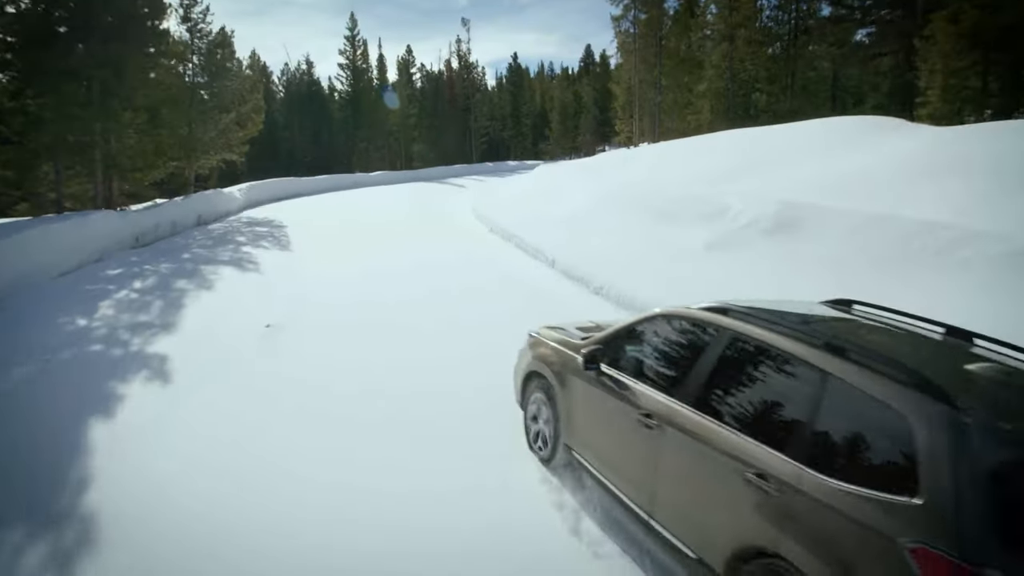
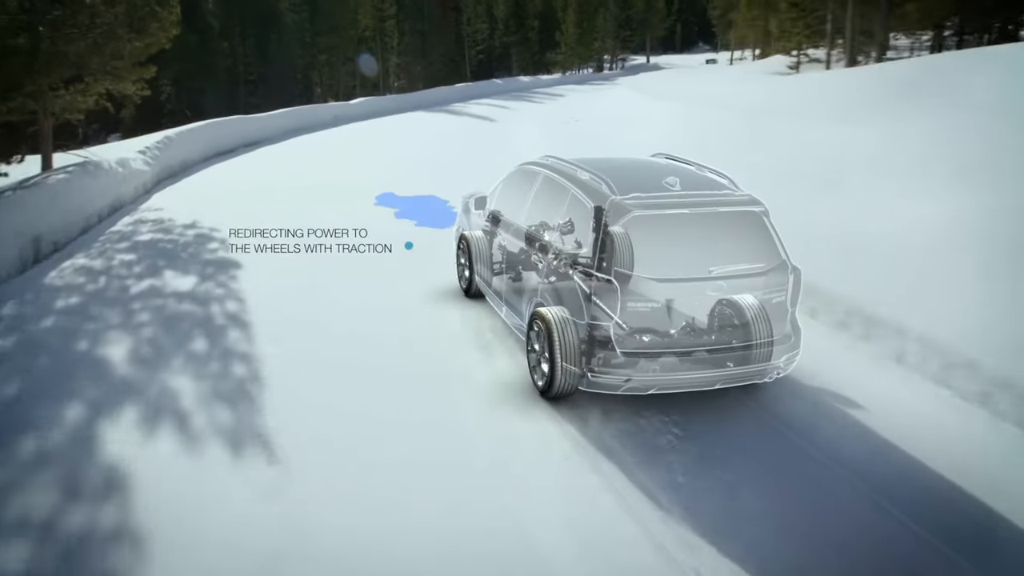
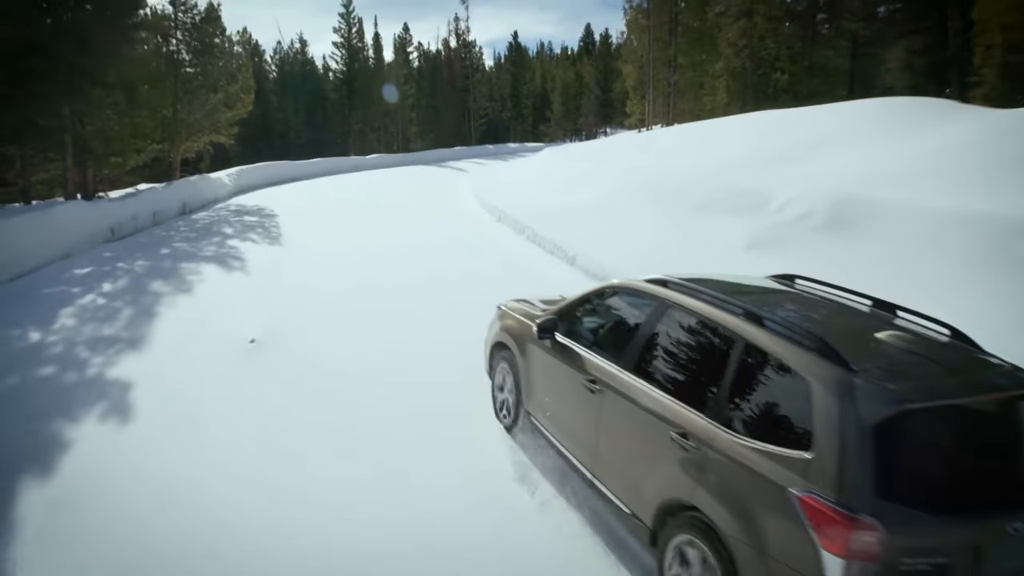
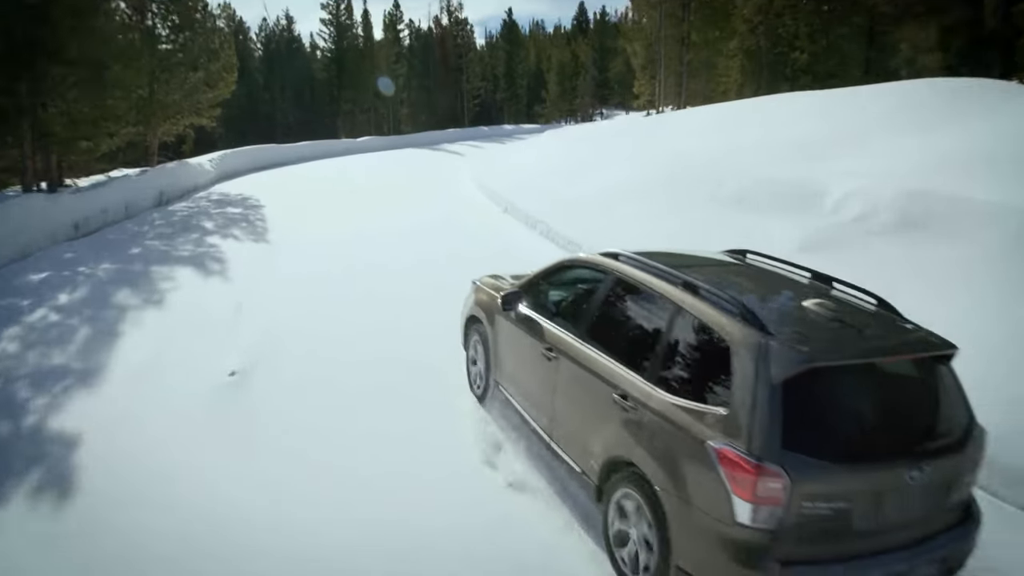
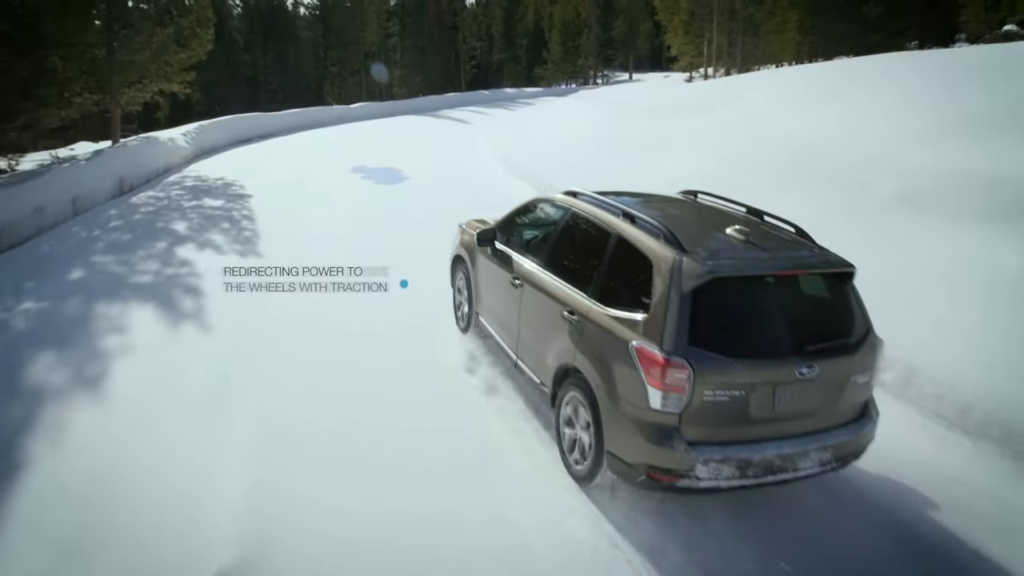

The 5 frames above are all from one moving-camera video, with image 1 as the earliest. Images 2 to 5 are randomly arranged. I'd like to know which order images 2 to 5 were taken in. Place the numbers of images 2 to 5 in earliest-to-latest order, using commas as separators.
3, 4, 5, 2
